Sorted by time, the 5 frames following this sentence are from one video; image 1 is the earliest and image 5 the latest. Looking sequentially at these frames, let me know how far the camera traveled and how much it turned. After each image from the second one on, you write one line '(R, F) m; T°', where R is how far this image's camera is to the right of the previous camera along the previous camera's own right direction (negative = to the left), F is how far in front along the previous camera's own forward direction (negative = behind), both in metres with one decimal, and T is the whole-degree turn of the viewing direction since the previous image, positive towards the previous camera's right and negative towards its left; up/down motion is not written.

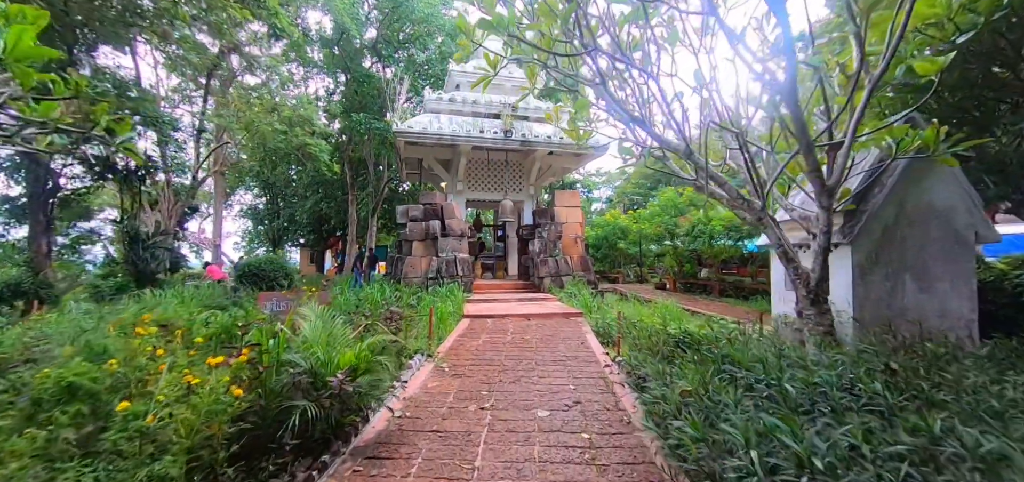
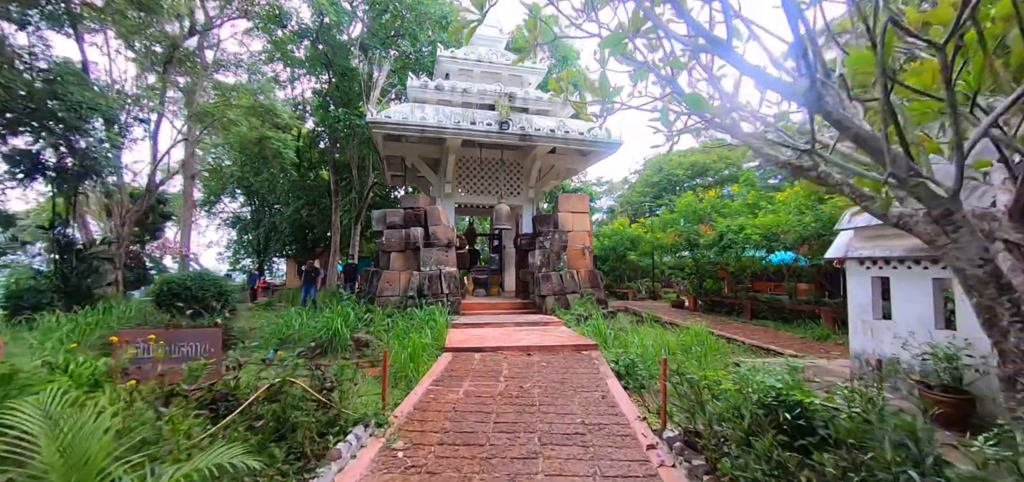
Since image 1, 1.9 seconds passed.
(0.0, +1.3) m; 0°
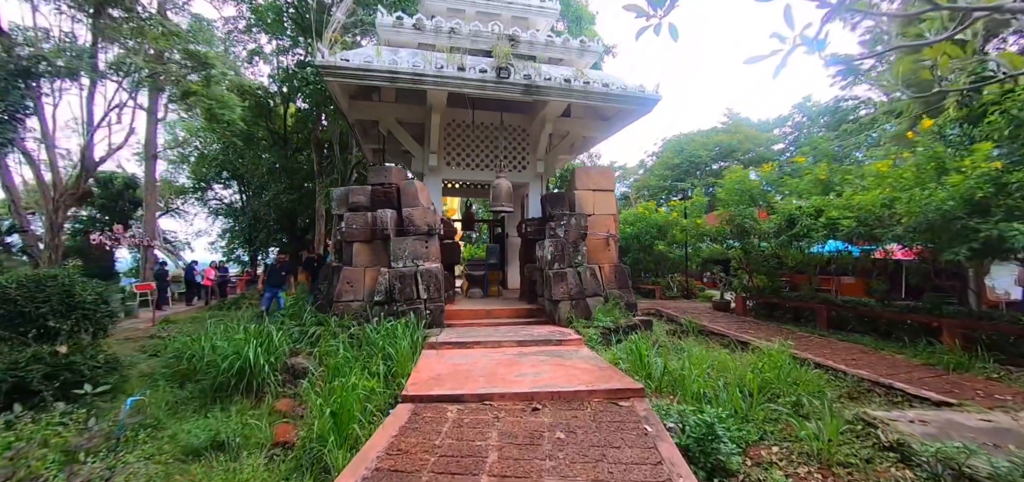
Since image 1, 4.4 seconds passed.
(+0.1, +1.7) m; -1°
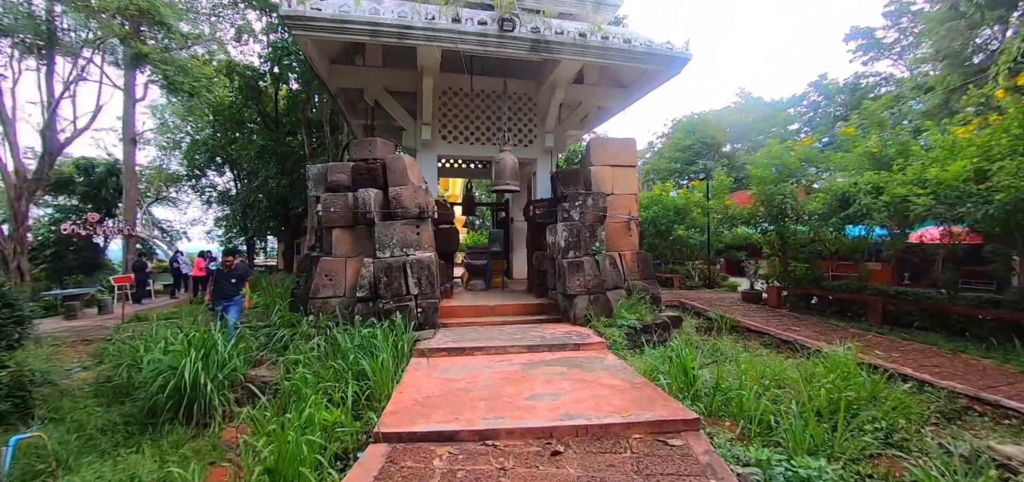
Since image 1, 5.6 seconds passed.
(0.0, +0.8) m; -1°
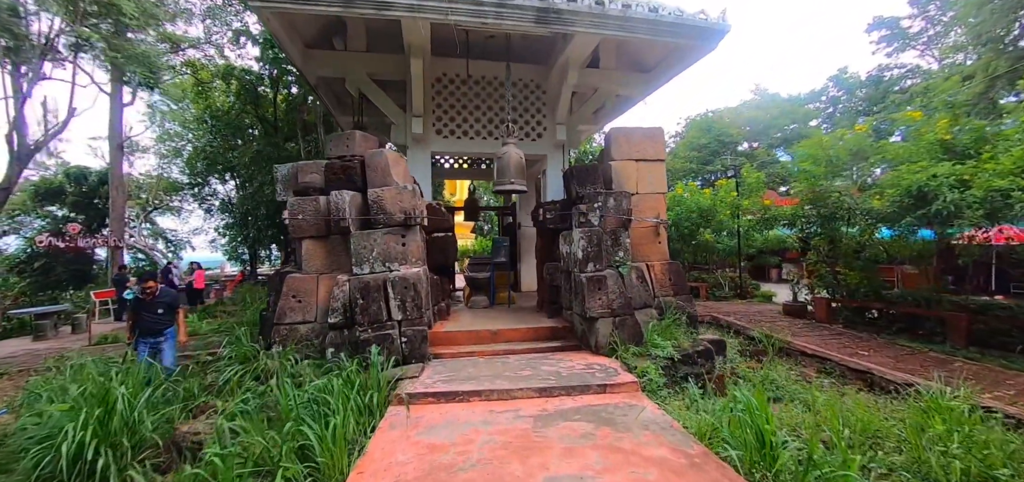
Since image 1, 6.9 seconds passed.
(0.0, +0.8) m; -1°
